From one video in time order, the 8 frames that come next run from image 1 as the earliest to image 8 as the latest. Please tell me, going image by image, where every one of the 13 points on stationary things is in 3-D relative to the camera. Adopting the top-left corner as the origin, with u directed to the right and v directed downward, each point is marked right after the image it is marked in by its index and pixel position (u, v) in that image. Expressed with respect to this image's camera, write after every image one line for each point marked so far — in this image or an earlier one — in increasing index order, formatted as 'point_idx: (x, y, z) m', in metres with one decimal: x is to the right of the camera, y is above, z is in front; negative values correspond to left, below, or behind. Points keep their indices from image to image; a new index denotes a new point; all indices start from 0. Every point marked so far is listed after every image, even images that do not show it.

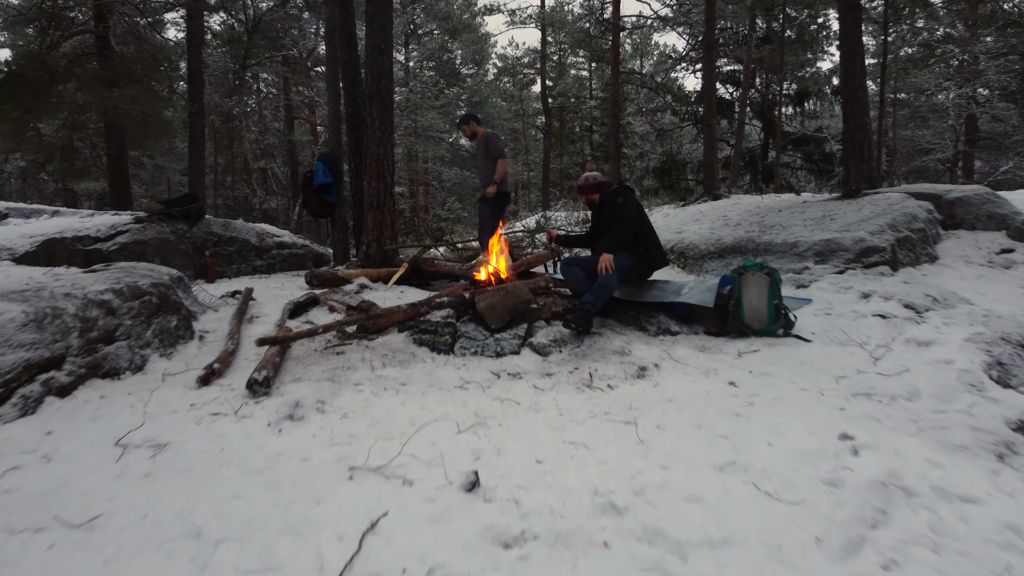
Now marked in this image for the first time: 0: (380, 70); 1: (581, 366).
0: (-1.9, +3.1, +7.3) m
1: (+0.6, -0.7, +4.4) m
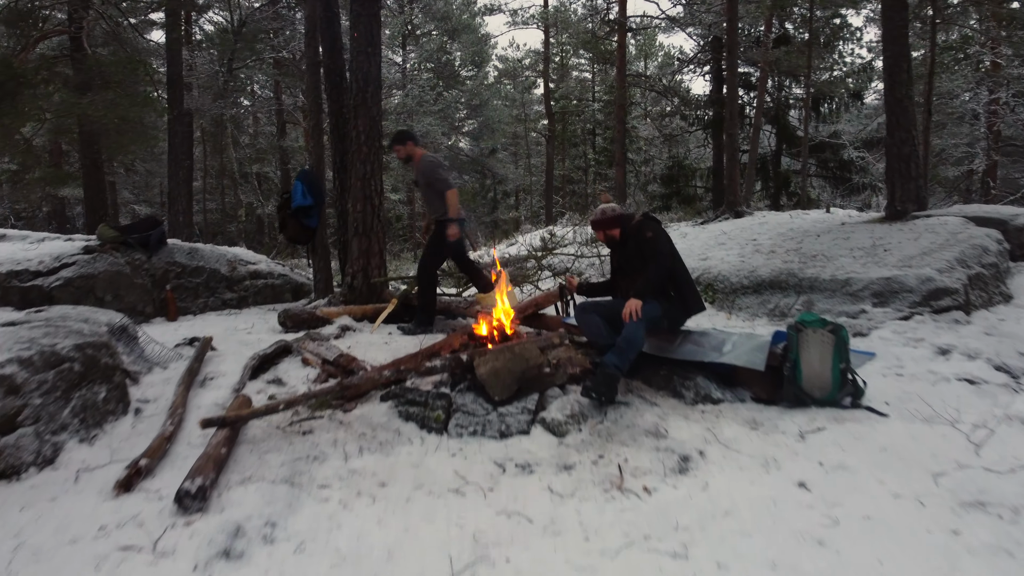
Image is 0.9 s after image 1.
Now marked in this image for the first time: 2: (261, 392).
0: (-1.9, +2.7, +6.4) m
1: (+0.7, -1.1, +3.5) m
2: (-2.1, -0.9, +4.2) m
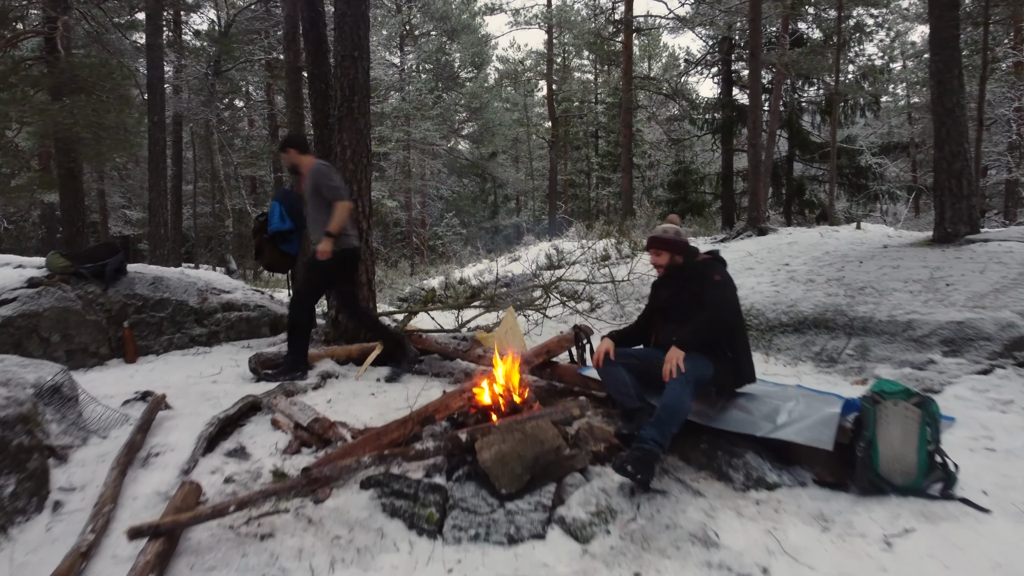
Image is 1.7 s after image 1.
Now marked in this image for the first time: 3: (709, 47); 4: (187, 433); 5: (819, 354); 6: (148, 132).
0: (-1.8, +2.3, +5.7) m
1: (+0.7, -1.5, +2.7) m
2: (-2.0, -1.3, +3.5) m
3: (+6.5, +8.0, +16.6) m
4: (-2.5, -1.1, +3.8) m
5: (+3.0, -0.6, +4.9) m
6: (-8.4, +3.6, +11.7) m
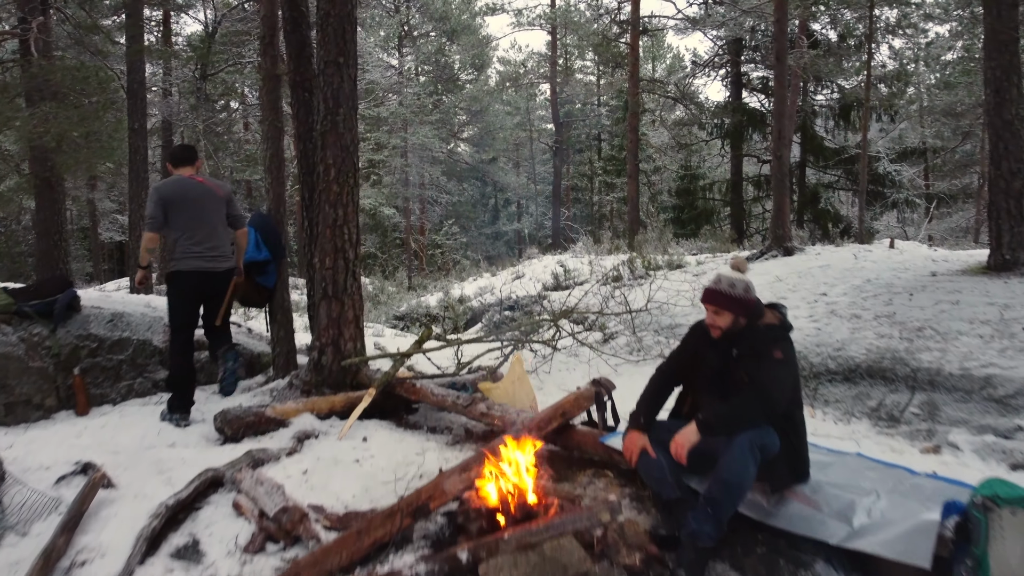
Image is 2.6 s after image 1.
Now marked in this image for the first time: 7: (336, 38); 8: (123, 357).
0: (-1.7, +1.9, +5.0) m
1: (+0.8, -1.9, +2.1) m
2: (-2.0, -1.6, +2.8) m
3: (+6.5, +7.6, +15.9) m
4: (-2.4, -1.5, +3.1) m
5: (+3.0, -1.0, +4.2) m
6: (-8.3, +3.2, +11.0) m
7: (-1.7, +2.5, +4.9) m
8: (-3.9, -0.7, +5.0) m
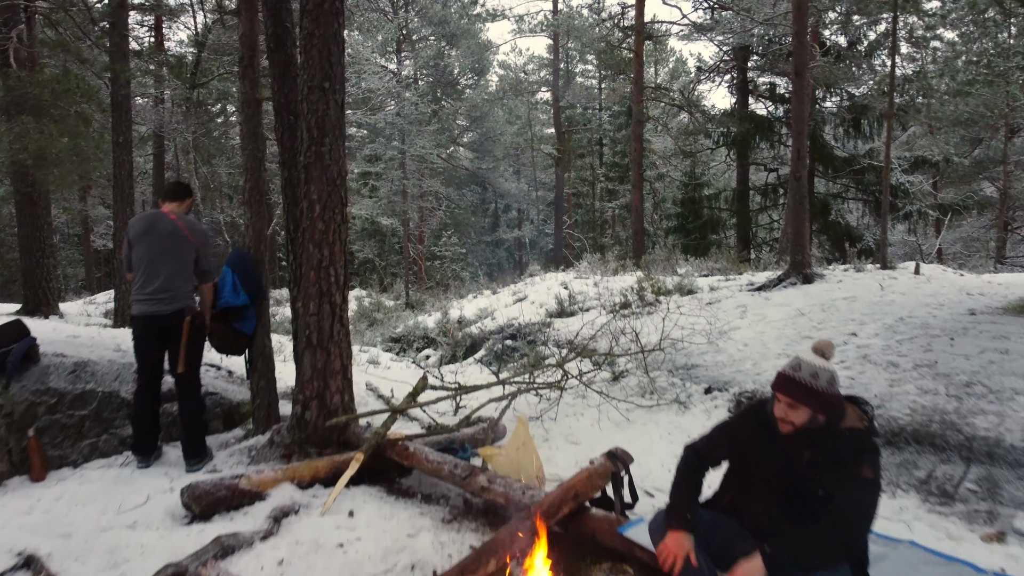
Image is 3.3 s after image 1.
0: (-1.7, +1.5, +4.5) m
1: (+0.8, -2.3, +1.6) m
2: (-1.9, -2.1, +2.3) m
3: (+6.6, +7.2, +15.5) m
4: (-2.4, -1.9, +2.6) m
5: (+3.1, -1.5, +3.7) m
6: (-8.3, +2.8, +10.5) m
7: (-1.7, +2.0, +4.5) m
8: (-3.8, -1.1, +4.5) m
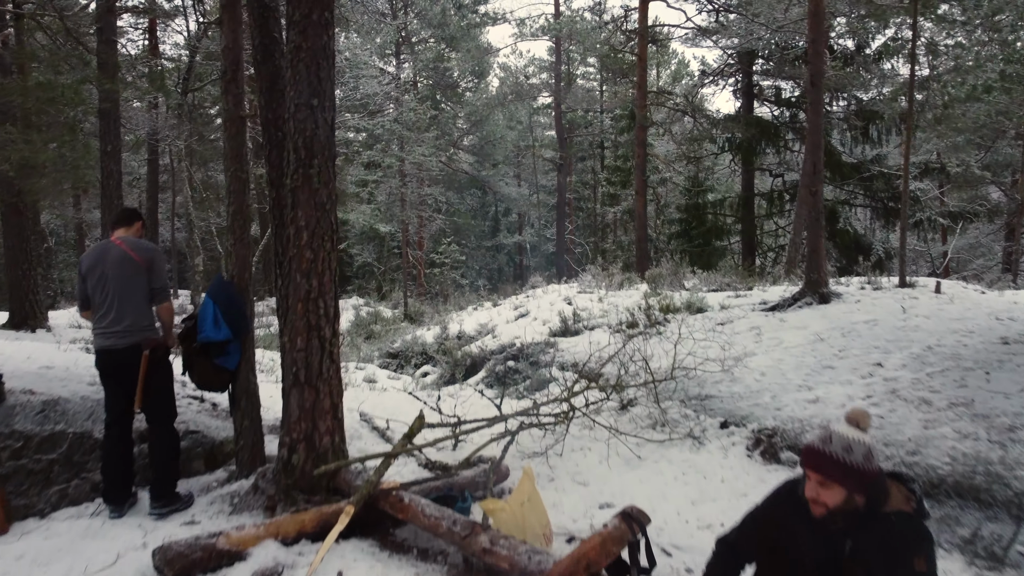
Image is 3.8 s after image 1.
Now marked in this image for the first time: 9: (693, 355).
0: (-1.7, +1.2, +4.2) m
1: (+0.8, -2.6, +1.2) m
2: (-1.9, -2.4, +2.0) m
3: (+6.6, +6.9, +15.1) m
4: (-2.3, -2.2, +2.3) m
5: (+3.1, -1.7, +3.4) m
6: (-8.3, +2.5, +10.2) m
7: (-1.7, +1.8, +4.1) m
8: (-3.8, -1.4, +4.2) m
9: (+2.2, -0.8, +6.2) m
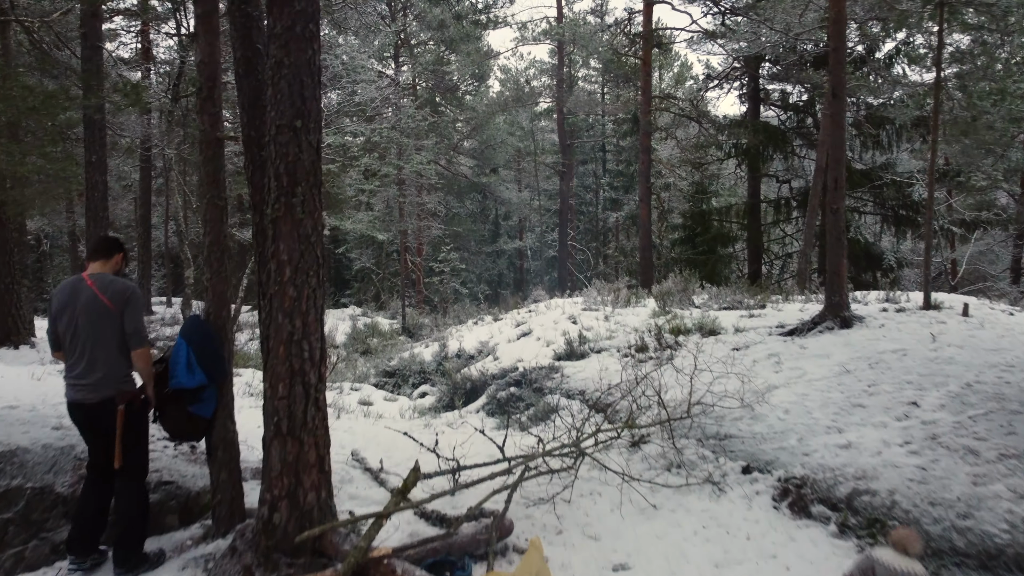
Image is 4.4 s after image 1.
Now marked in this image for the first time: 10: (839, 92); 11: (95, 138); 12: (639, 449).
0: (-1.6, +0.9, +3.8) m
1: (+0.9, -2.9, +0.8) m
2: (-1.9, -2.7, +1.6) m
3: (+6.6, +6.6, +14.7) m
4: (-2.3, -2.5, +1.9) m
5: (+3.1, -2.0, +3.0) m
6: (-8.2, +2.2, +9.8) m
7: (-1.6, +1.4, +3.7) m
8: (-3.8, -1.7, +3.8) m
9: (+2.3, -1.1, +5.8) m
10: (+4.3, +2.6, +6.6) m
11: (-8.0, +2.9, +9.7) m
12: (+1.4, -1.7, +5.4) m
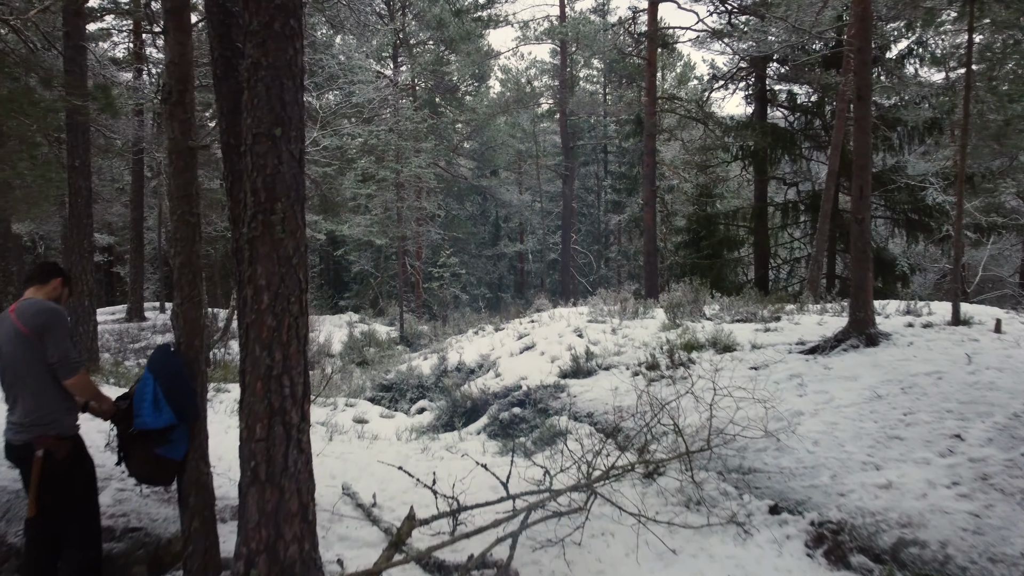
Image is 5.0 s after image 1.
0: (-1.6, +0.7, +3.3) m
1: (+0.9, -3.1, +0.4) m
2: (-1.8, -2.9, +1.1) m
3: (+6.7, +6.4, +14.3) m
4: (-2.2, -2.7, +1.5) m
5: (+3.2, -2.2, +2.6) m
6: (-8.2, +2.0, +9.3) m
7: (-1.6, +1.3, +3.3) m
8: (-3.7, -1.9, +3.4) m
9: (+2.3, -1.3, +5.3) m
10: (+4.3, +2.4, +6.2) m
11: (-8.0, +2.7, +9.3) m
12: (+1.4, -1.9, +4.9) m
